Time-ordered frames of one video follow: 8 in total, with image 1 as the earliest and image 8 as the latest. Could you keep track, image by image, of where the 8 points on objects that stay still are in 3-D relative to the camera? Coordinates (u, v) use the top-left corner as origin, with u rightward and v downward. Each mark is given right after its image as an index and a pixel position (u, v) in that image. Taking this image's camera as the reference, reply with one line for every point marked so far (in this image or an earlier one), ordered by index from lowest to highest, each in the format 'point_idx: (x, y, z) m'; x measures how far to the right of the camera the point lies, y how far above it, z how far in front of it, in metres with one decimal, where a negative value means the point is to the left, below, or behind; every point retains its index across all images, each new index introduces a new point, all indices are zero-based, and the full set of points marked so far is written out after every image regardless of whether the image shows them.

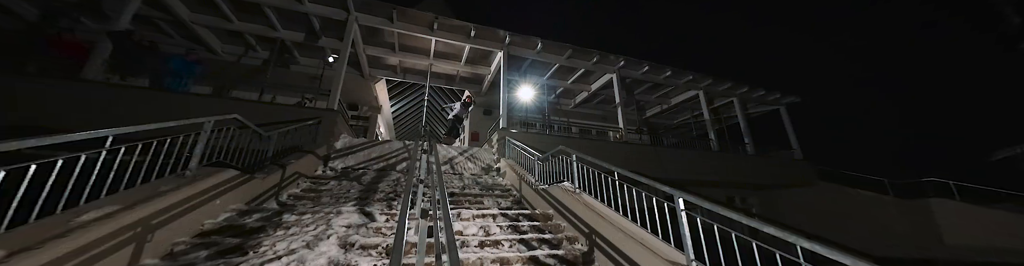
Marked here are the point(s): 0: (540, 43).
0: (+1.0, +3.2, +8.5) m
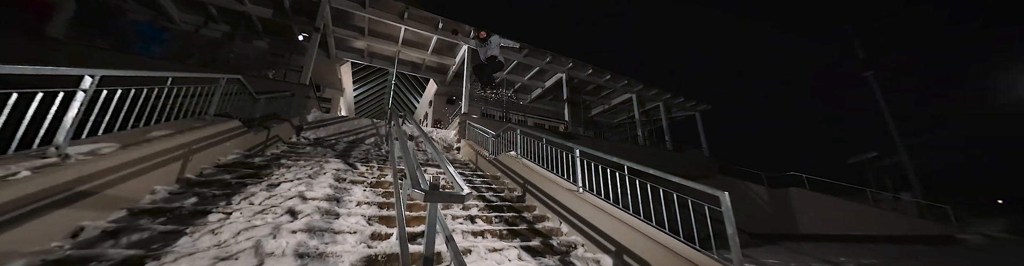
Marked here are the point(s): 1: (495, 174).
0: (-0.5, +3.6, +9.5) m
1: (-0.3, -0.9, +5.1) m
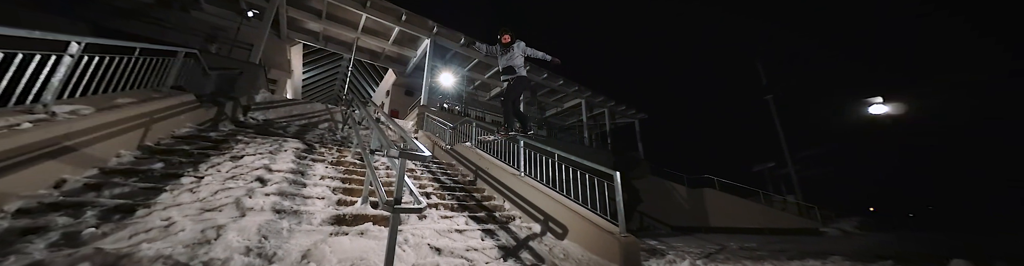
0: (-2.0, +3.8, +9.9) m
1: (-1.4, -0.7, +5.6) m
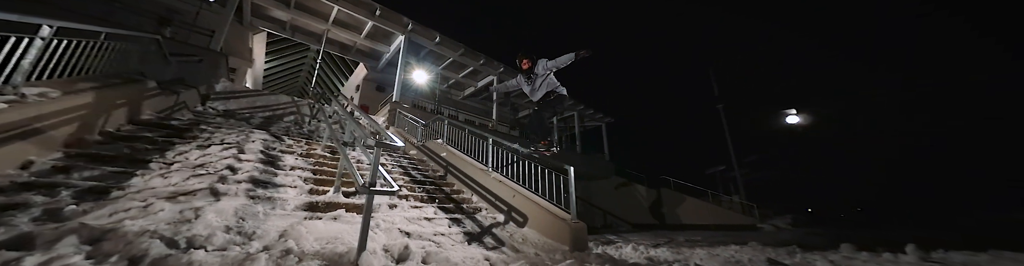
0: (-3.1, +3.9, +10.0) m
1: (-2.1, -0.6, +5.7) m
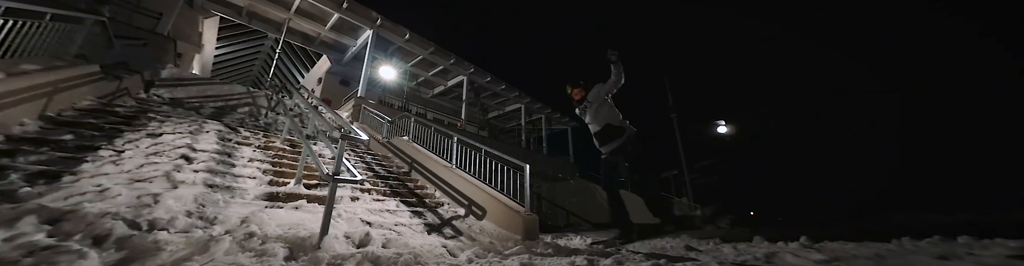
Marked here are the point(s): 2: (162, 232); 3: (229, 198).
0: (-4.3, +4.1, +10.0) m
1: (-3.0, -0.5, +5.8) m
2: (-2.6, -0.7, +1.8) m
3: (-2.9, -0.7, +2.5) m
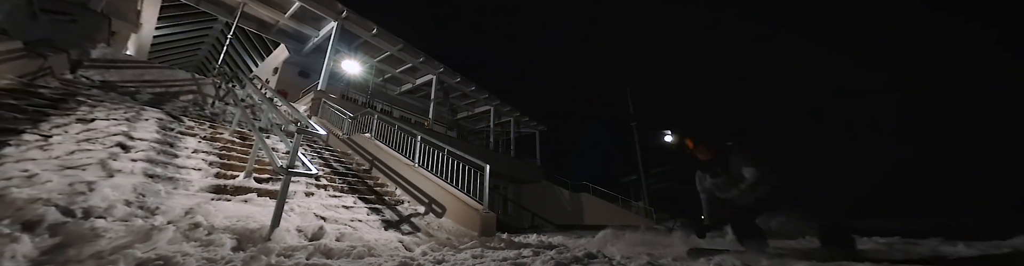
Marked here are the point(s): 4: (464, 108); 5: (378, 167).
0: (-5.5, +4.2, +9.8) m
1: (-4.0, -0.4, +5.8) m
2: (-3.0, -0.6, +1.8) m
3: (-3.4, -0.6, +2.4) m
4: (-3.4, +1.8, +17.3) m
5: (-3.0, -0.8, +5.3) m
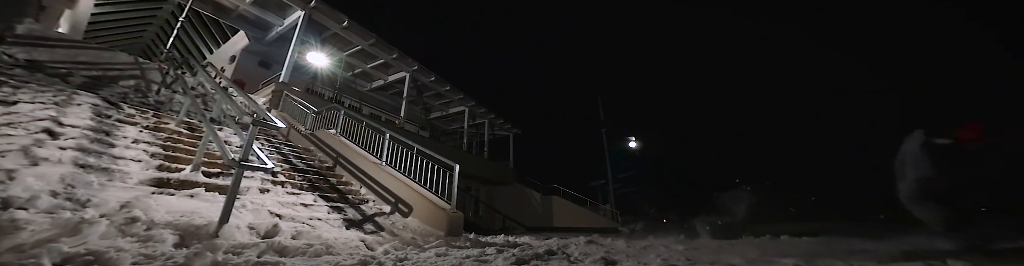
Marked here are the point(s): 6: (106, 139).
0: (-6.4, +4.3, +9.4) m
1: (-4.7, -0.3, +5.5) m
2: (-3.4, -0.5, +1.6) m
3: (-3.8, -0.4, +2.3) m
4: (-5.2, +1.8, +17.1) m
5: (-3.7, -0.7, +5.2) m
6: (-4.5, 0.0, +2.6) m
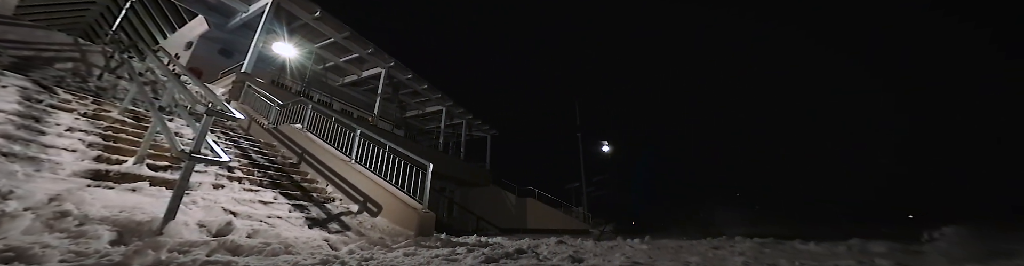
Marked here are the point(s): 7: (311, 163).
0: (-7.1, +4.5, +9.0) m
1: (-5.3, -0.2, +5.3) m
2: (-3.6, -0.4, +1.5) m
3: (-4.1, -0.3, +2.1) m
4: (-6.7, +1.9, +16.7) m
5: (-4.2, -0.6, +5.0) m
6: (-4.8, +0.1, +2.4) m
7: (-4.2, -0.6, +5.0) m
